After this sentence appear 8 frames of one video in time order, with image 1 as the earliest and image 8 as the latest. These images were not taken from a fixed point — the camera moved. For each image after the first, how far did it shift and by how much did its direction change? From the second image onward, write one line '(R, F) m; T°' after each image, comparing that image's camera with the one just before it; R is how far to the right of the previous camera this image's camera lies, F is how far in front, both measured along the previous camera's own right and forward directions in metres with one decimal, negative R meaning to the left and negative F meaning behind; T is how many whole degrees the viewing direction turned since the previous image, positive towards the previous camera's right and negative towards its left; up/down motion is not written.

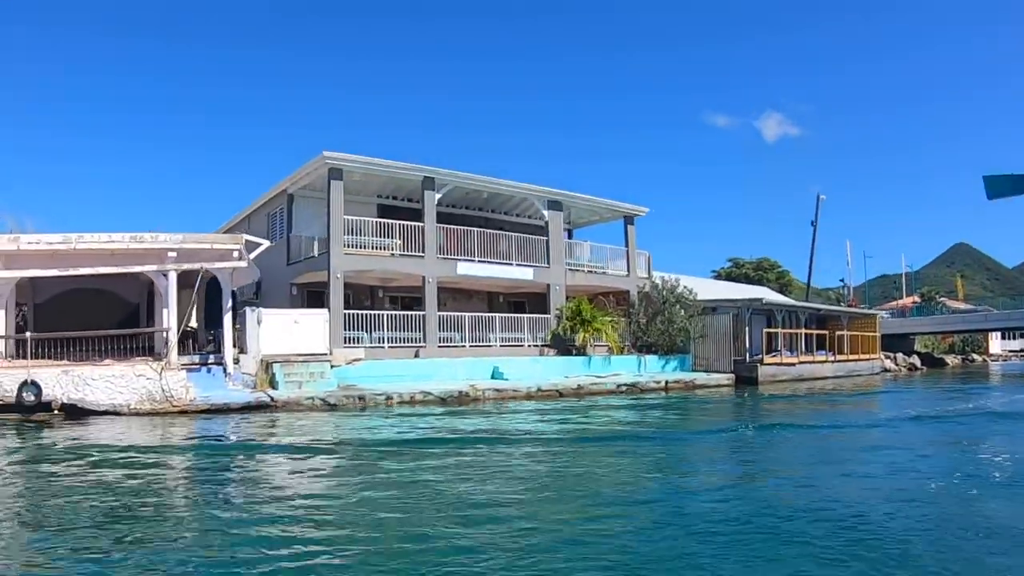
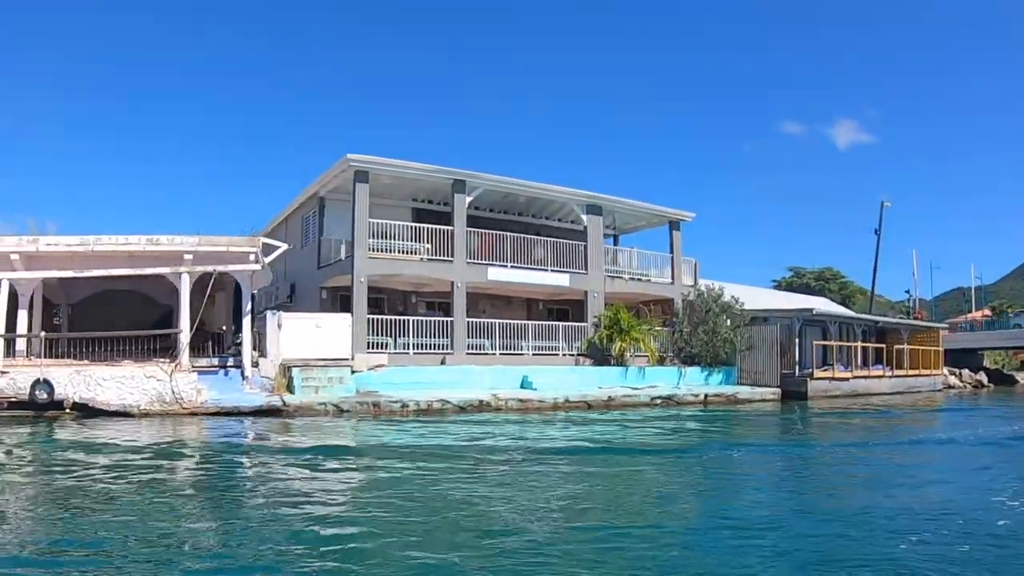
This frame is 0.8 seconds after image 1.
(+1.2, +0.8) m; -5°
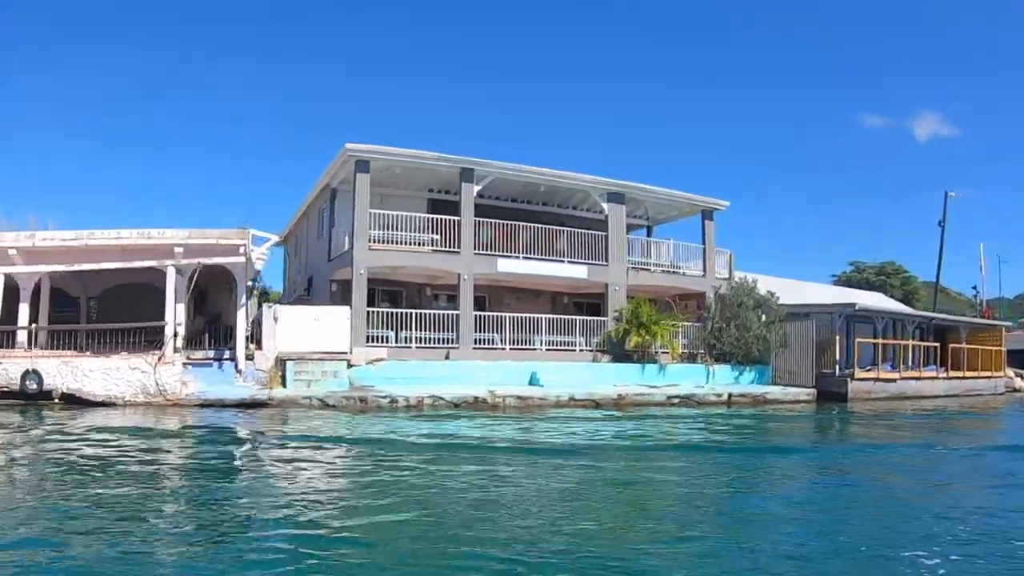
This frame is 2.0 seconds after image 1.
(+2.3, +0.9) m; -7°
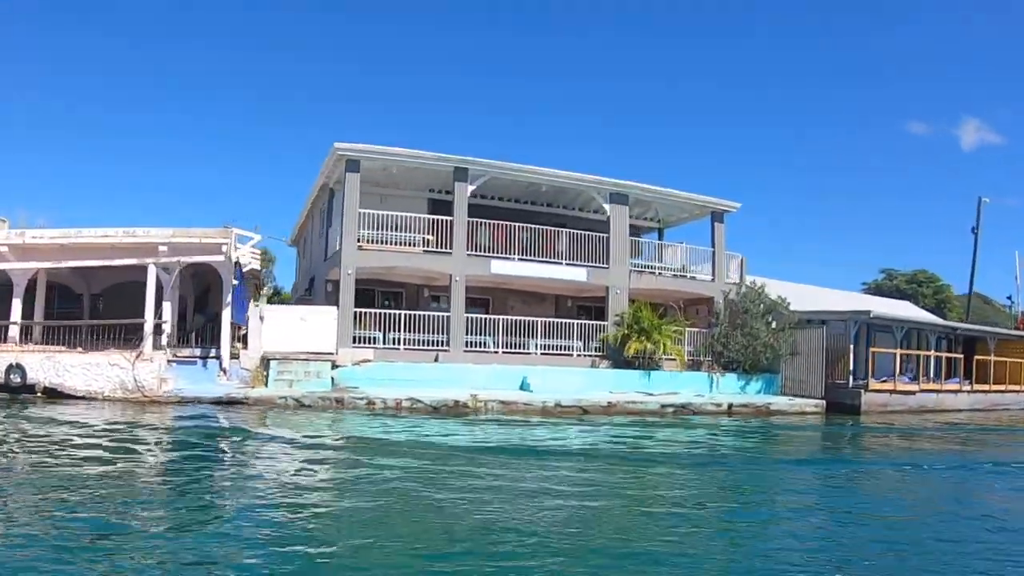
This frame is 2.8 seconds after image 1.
(+1.8, +0.4) m; -4°
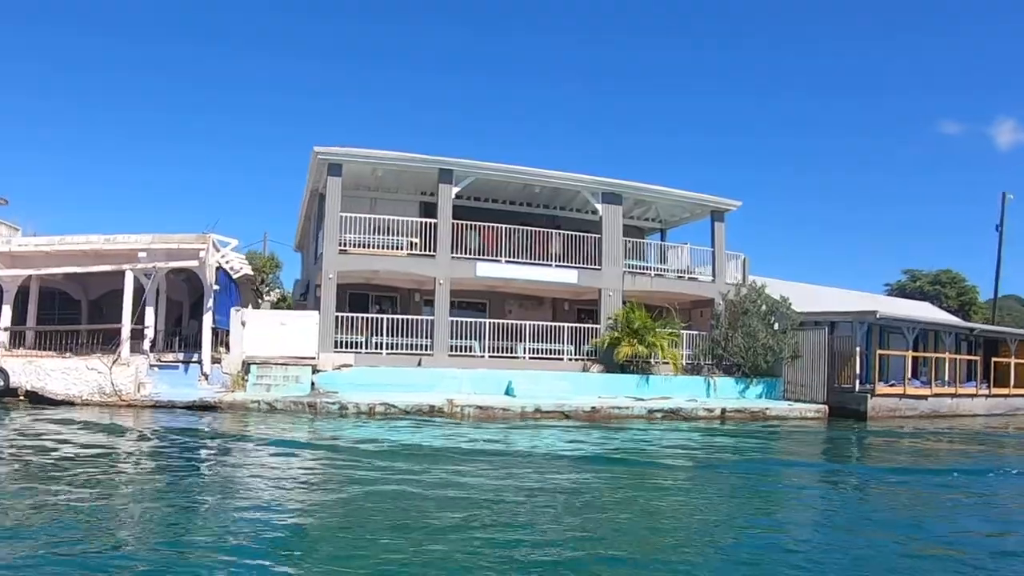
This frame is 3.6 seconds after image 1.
(+1.9, +0.4) m; -4°
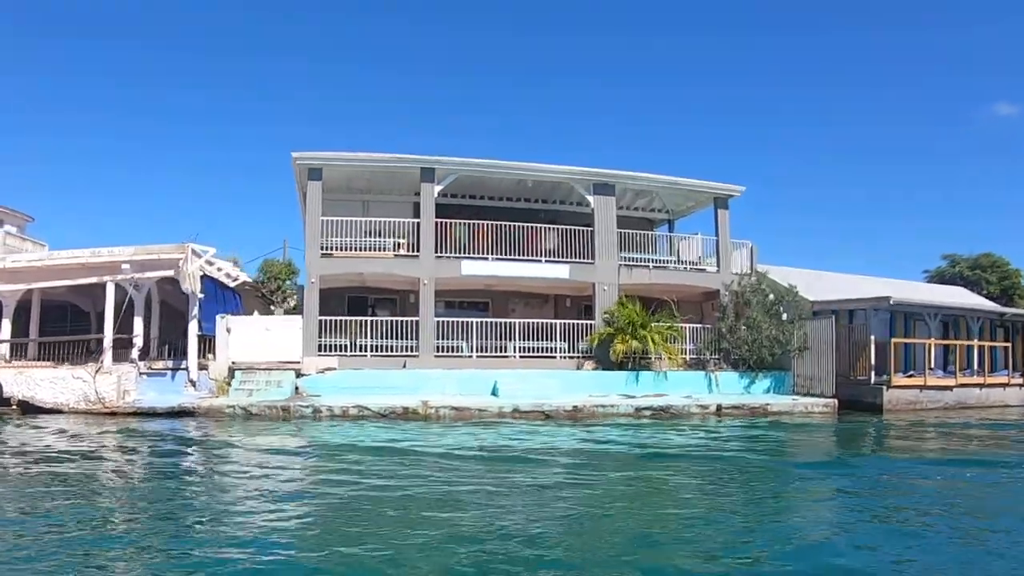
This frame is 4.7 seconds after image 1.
(+2.5, +0.6) m; -6°
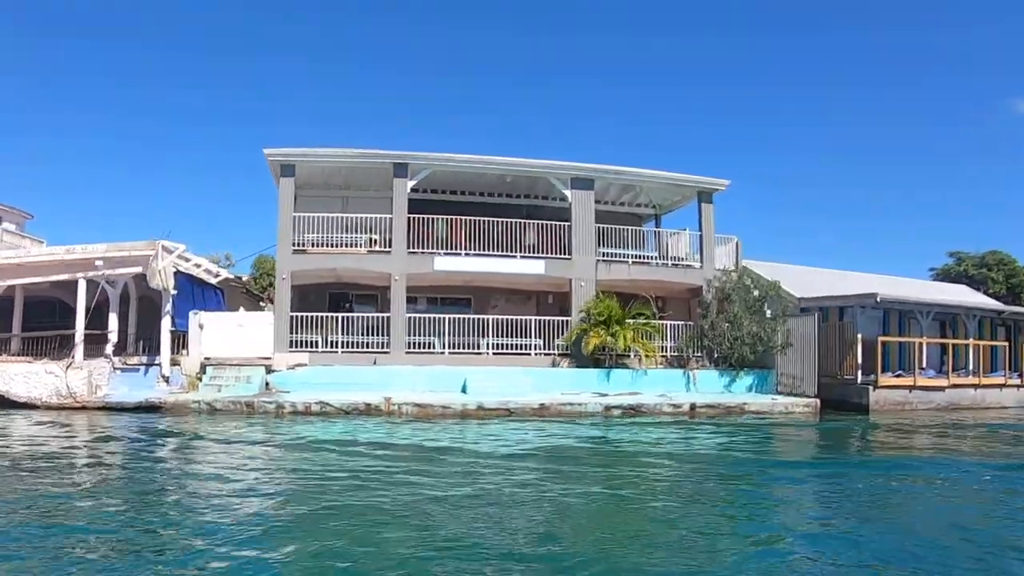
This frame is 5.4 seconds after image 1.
(+1.8, +0.3) m; -3°
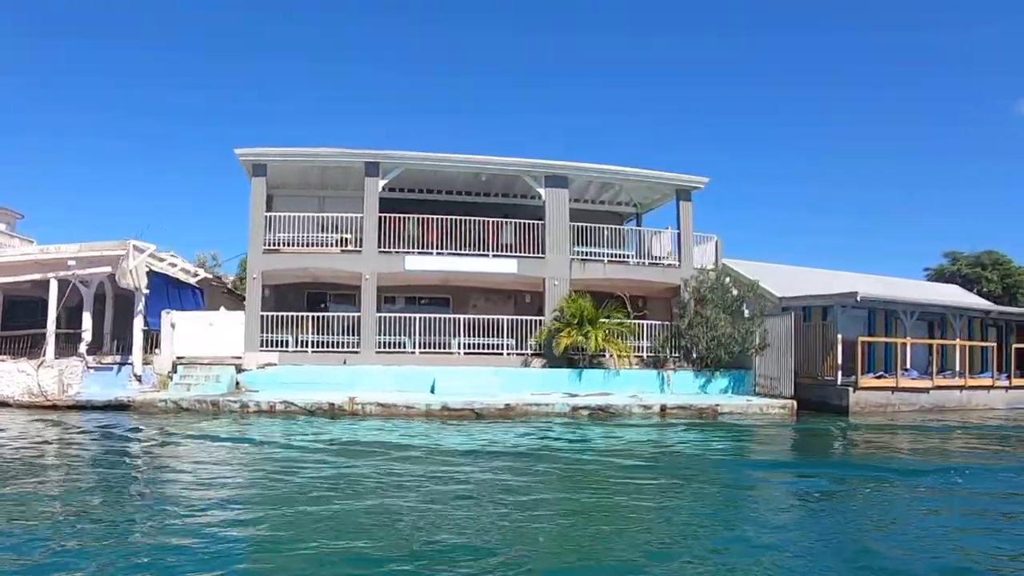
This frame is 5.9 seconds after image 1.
(+1.5, +0.2) m; -2°
